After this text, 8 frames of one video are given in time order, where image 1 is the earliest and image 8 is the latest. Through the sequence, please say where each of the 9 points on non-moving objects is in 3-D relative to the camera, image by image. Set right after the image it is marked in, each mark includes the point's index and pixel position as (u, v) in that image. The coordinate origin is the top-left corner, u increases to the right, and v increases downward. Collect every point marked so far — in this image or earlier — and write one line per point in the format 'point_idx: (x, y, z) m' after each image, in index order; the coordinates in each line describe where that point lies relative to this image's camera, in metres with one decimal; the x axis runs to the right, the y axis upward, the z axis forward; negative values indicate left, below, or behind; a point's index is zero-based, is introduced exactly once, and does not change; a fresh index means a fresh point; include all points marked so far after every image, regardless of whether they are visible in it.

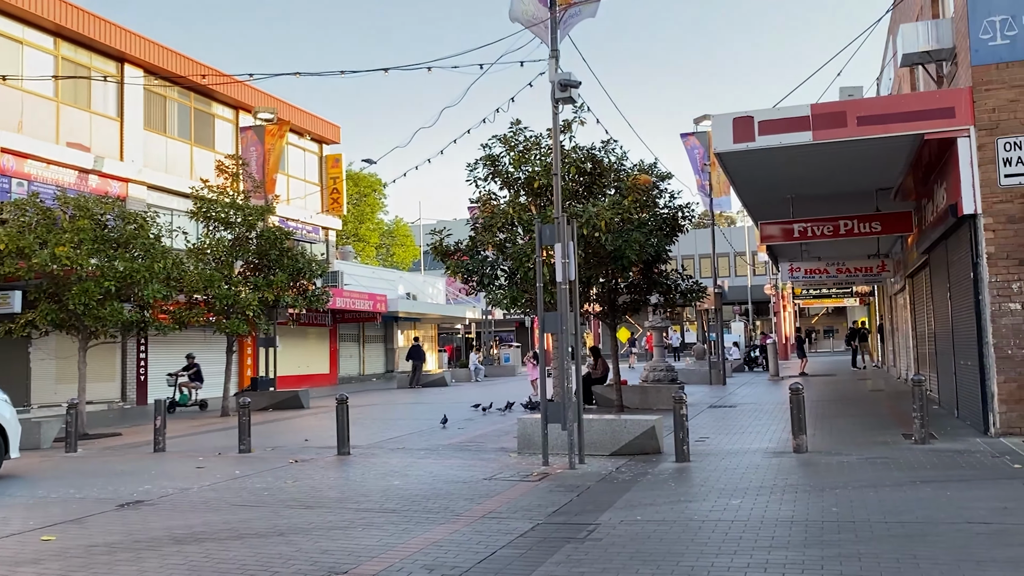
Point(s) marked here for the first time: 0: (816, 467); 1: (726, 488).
0: (+3.1, -1.8, +8.9) m
1: (+1.9, -1.8, +8.0) m
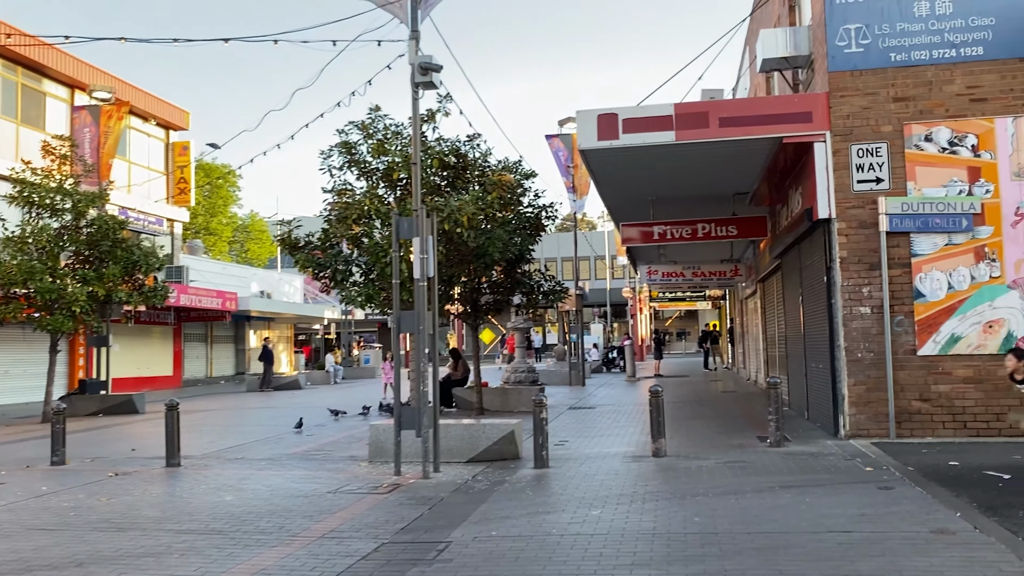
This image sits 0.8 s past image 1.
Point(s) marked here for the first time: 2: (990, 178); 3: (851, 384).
0: (+1.6, -1.8, +8.7) m
1: (+0.6, -1.8, +7.5) m
2: (+5.3, +1.2, +9.8) m
3: (+3.8, -1.1, +9.9) m
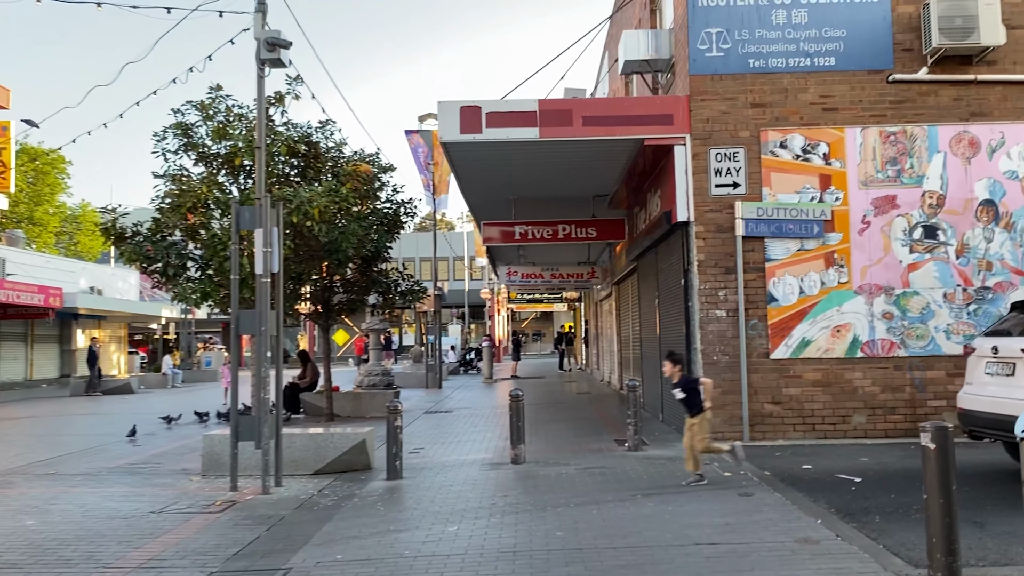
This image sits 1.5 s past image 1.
0: (+0.2, -1.8, +8.3) m
1: (-0.6, -1.8, +7.0) m
2: (+3.7, +1.2, +10.0) m
3: (+2.2, -1.1, +9.9) m
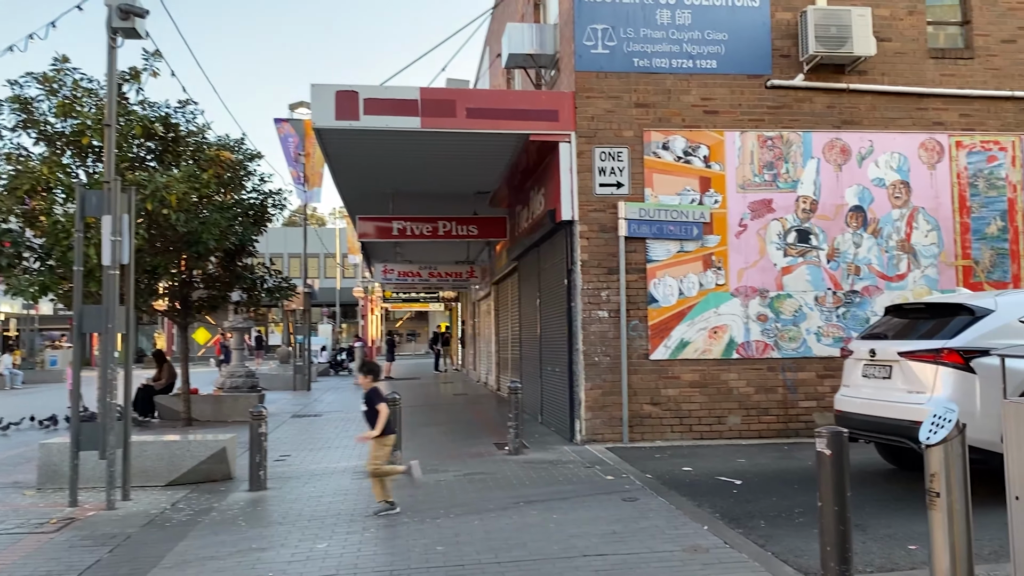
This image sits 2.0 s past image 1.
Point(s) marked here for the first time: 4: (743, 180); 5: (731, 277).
0: (-0.9, -1.8, +7.8) m
1: (-1.5, -1.8, +6.5) m
2: (+2.4, +1.1, +10.0) m
3: (+0.8, -1.1, +9.7) m
4: (+2.7, +1.2, +10.1) m
5: (+2.5, +0.1, +10.0) m
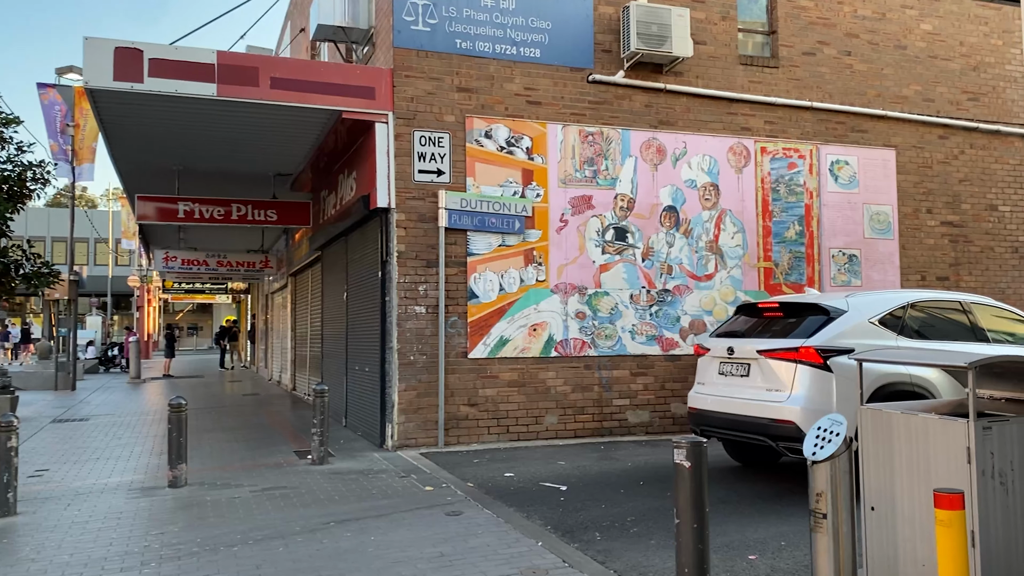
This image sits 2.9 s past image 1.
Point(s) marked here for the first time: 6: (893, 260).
0: (-2.4, -1.7, +6.8) m
1: (-2.7, -1.7, +5.3) m
2: (+0.3, +1.2, +9.7) m
3: (-1.1, -1.1, +9.0) m
4: (+0.6, +1.3, +9.8) m
5: (+0.4, +0.2, +9.7) m
6: (+4.8, +0.4, +11.2) m
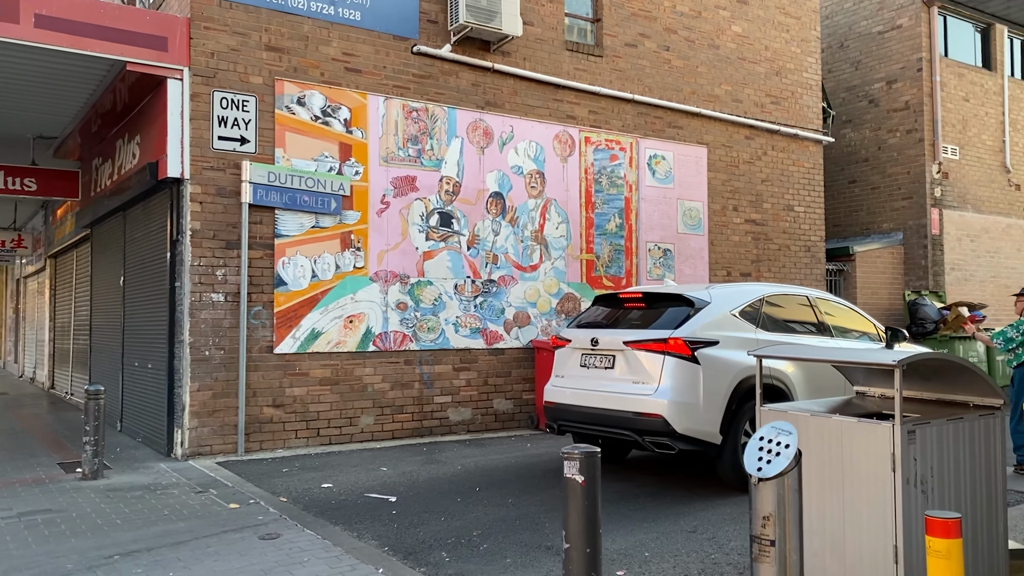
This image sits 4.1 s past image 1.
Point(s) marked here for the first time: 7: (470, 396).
0: (-3.5, -1.6, +5.4) m
1: (-3.4, -1.5, +3.9) m
2: (-1.5, +1.3, +8.8) m
3: (-2.8, -0.9, +7.8) m
4: (-1.3, +1.4, +9.0) m
5: (-1.4, +0.3, +8.8) m
6: (+2.5, +0.4, +11.4) m
7: (-0.5, -1.2, +9.5) m
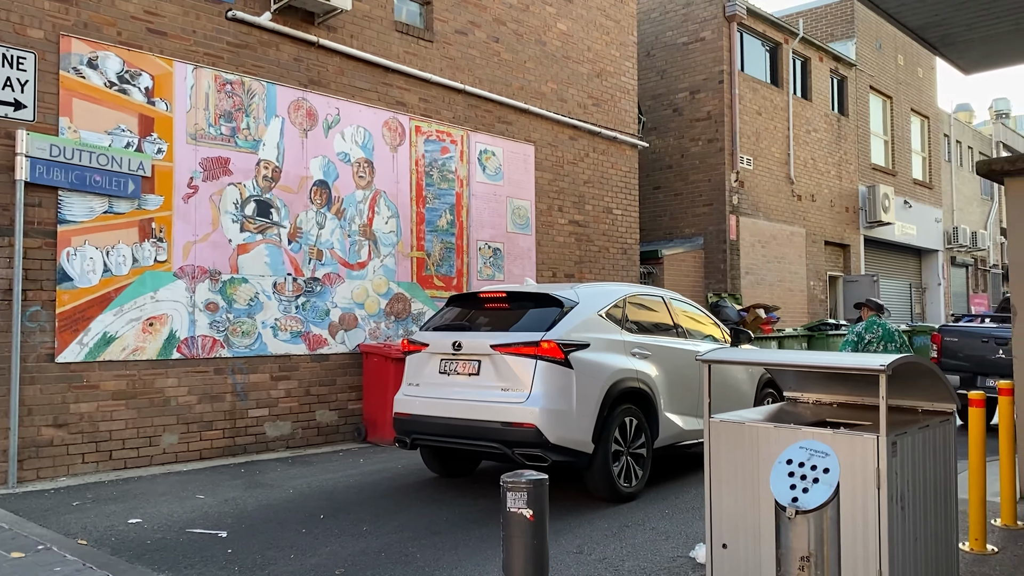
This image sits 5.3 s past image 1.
0: (-4.1, -1.5, +3.8) m
1: (-3.7, -1.5, +2.3) m
2: (-3.0, +1.3, +7.6) m
3: (-4.0, -0.9, +6.3) m
4: (-2.8, +1.4, +7.8) m
5: (-2.9, +0.3, +7.6) m
6: (+0.2, +0.4, +11.1) m
7: (-2.1, -1.2, +8.5) m
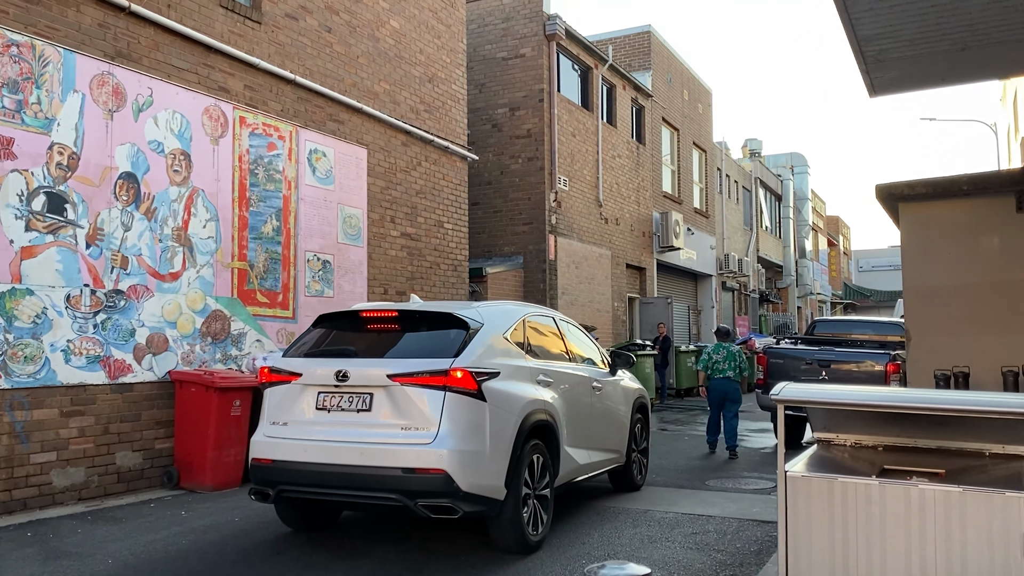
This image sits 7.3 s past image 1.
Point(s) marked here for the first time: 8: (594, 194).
0: (-4.0, -1.5, +1.8) m
1: (-3.2, -1.5, +0.5) m
2: (-3.9, +1.3, +5.8) m
3: (-4.6, -0.9, +4.3) m
4: (-3.8, +1.3, +6.1) m
5: (-3.9, +0.2, +5.9) m
6: (-1.7, +0.2, +10.0) m
7: (-3.3, -1.3, +6.9) m
8: (+1.6, +1.8, +17.0) m
